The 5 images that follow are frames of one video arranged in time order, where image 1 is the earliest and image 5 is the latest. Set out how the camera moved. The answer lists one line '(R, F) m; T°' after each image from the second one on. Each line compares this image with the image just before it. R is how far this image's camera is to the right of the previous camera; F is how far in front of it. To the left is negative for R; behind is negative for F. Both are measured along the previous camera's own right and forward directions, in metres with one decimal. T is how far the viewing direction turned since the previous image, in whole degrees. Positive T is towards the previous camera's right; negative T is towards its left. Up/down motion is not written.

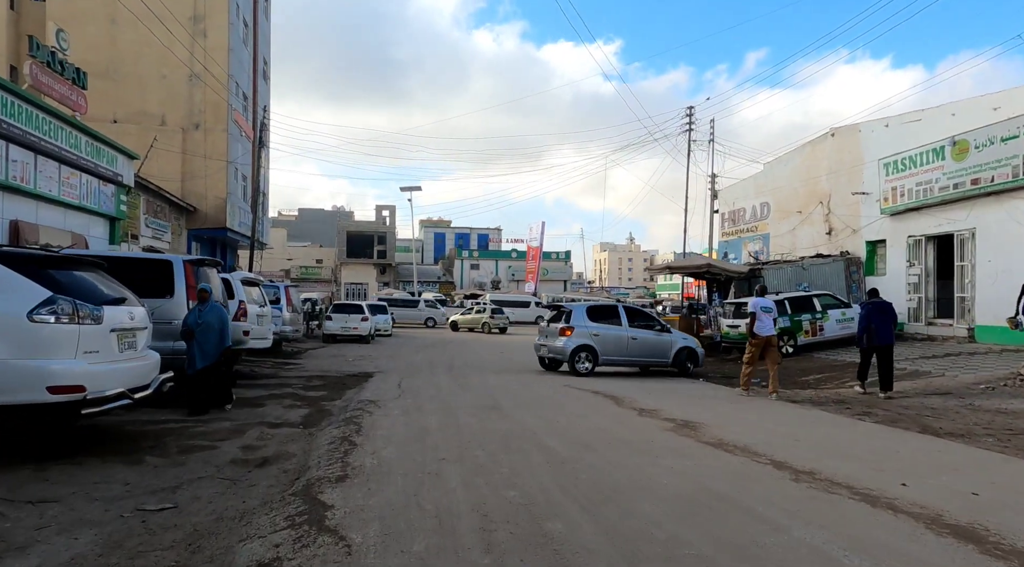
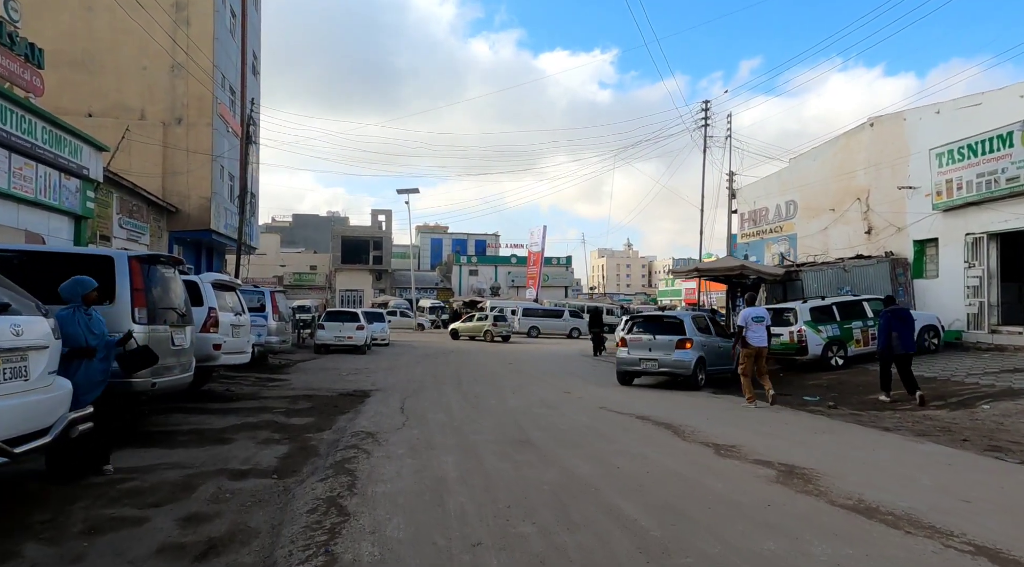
(-0.5, +2.1) m; 0°
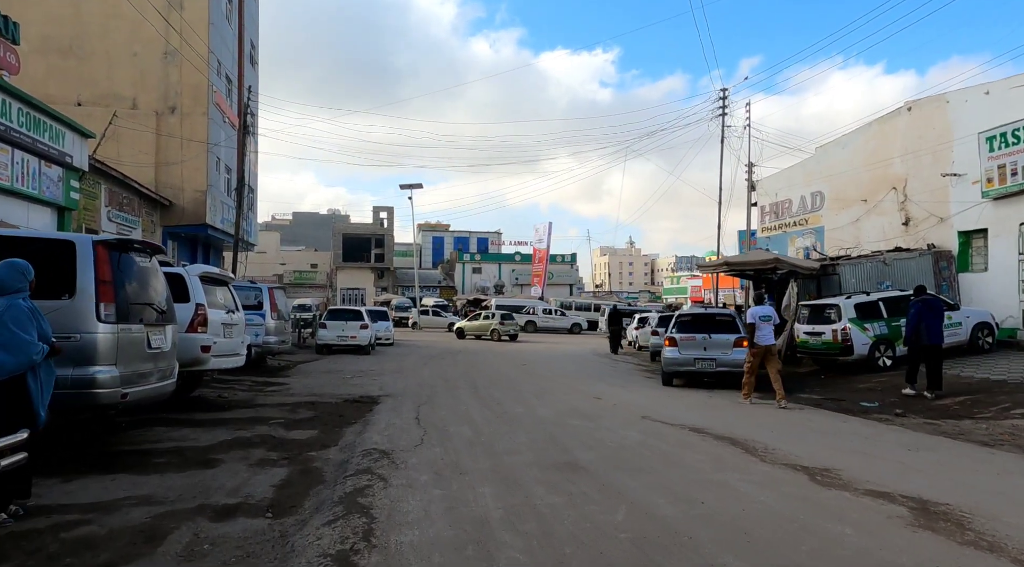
(-0.4, +1.3) m; 0°
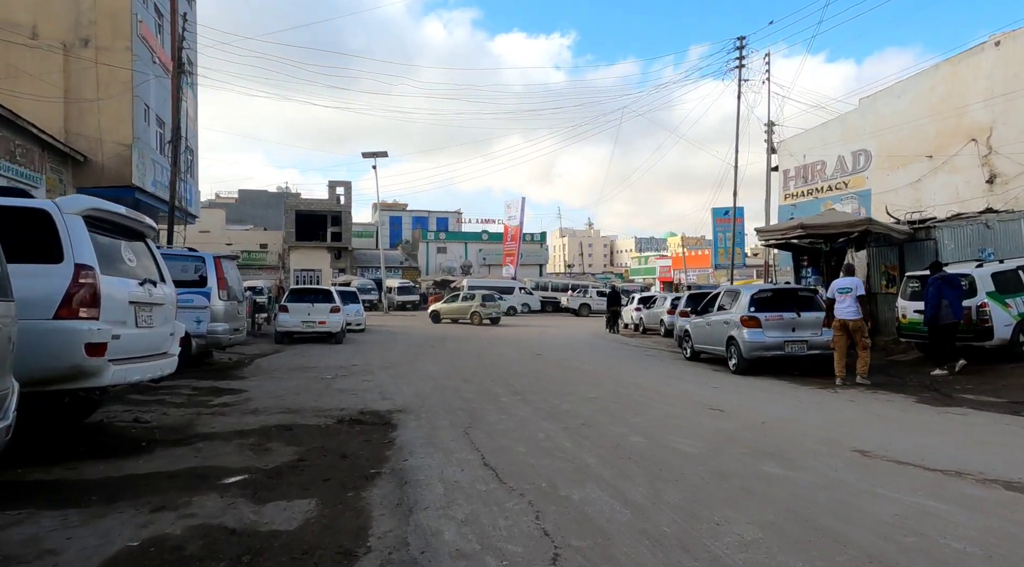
(-1.5, +4.1) m; +4°
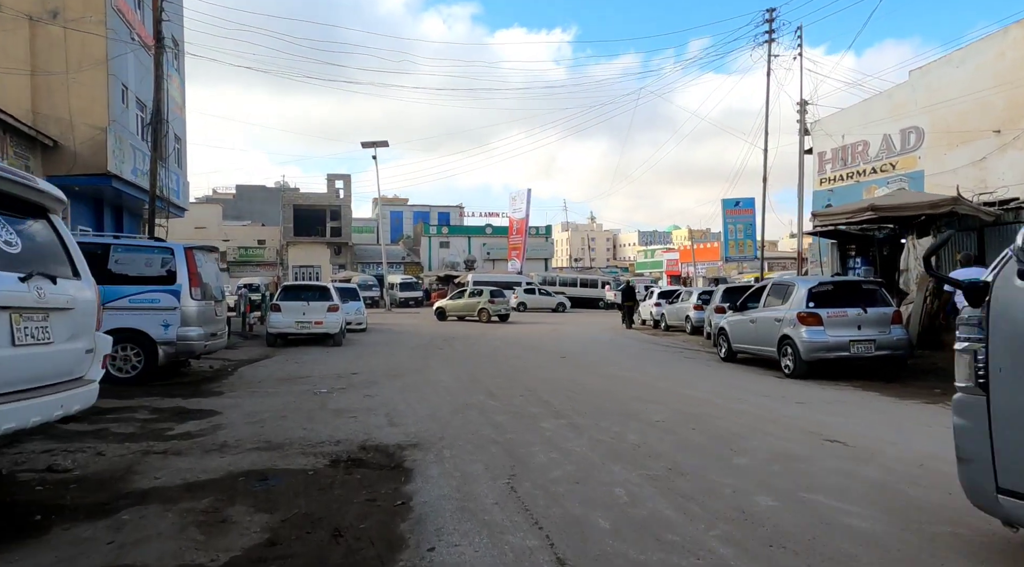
(-0.4, +2.0) m; 0°
